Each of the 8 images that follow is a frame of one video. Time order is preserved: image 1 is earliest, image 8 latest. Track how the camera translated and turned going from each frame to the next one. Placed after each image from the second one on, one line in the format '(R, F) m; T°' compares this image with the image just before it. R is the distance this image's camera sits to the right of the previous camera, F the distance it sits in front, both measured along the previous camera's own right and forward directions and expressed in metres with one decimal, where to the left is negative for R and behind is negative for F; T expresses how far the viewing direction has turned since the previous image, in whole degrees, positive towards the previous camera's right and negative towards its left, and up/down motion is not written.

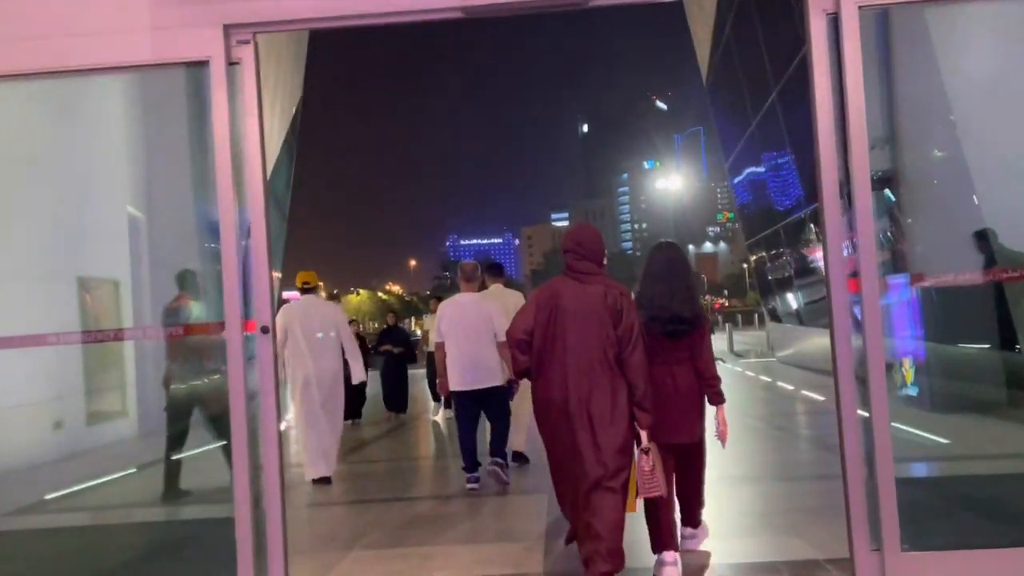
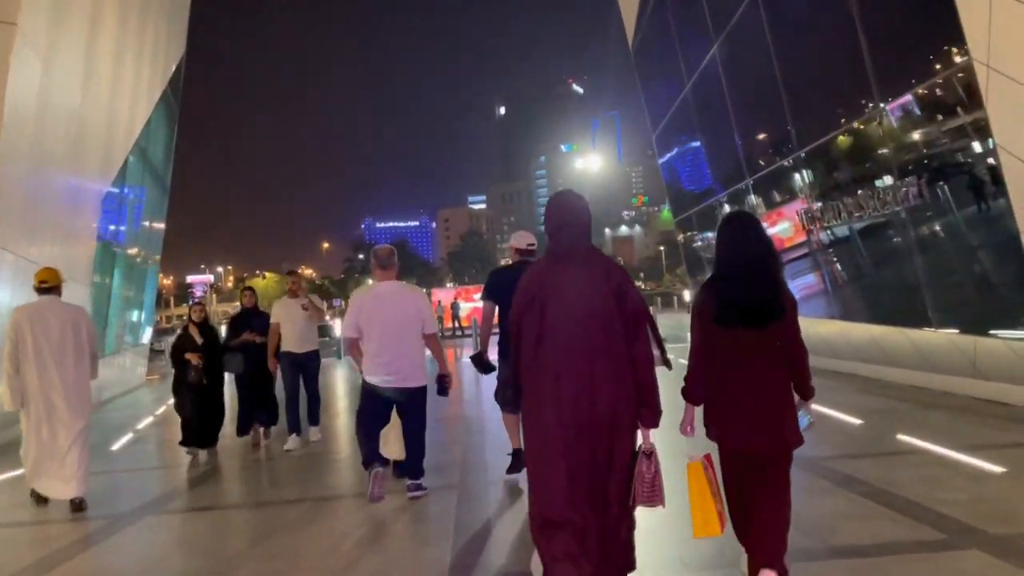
(+0.2, +2.4) m; +6°
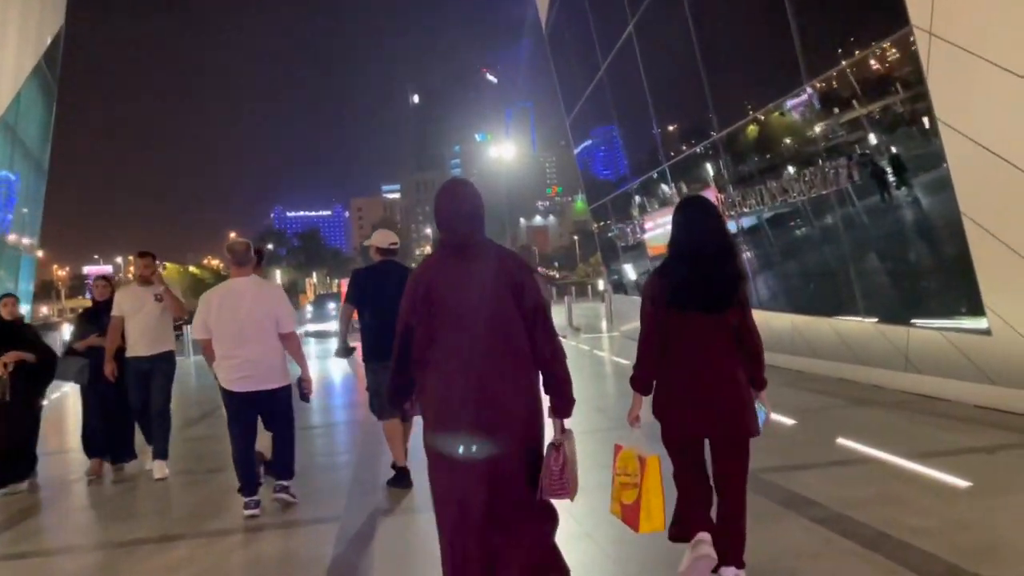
(+0.1, +0.9) m; +6°
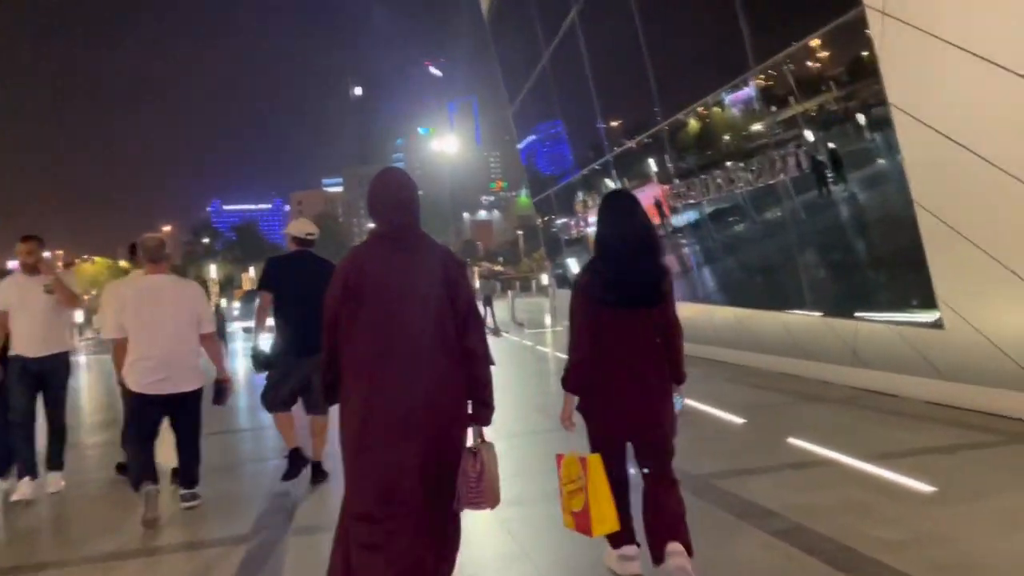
(+0.1, +0.5) m; +4°
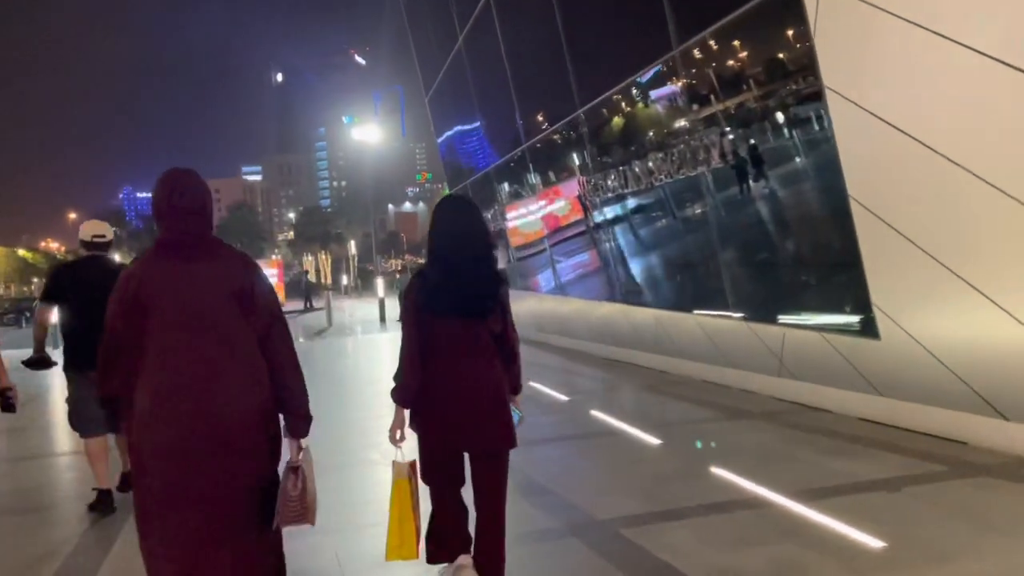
(+0.3, +0.9) m; +5°
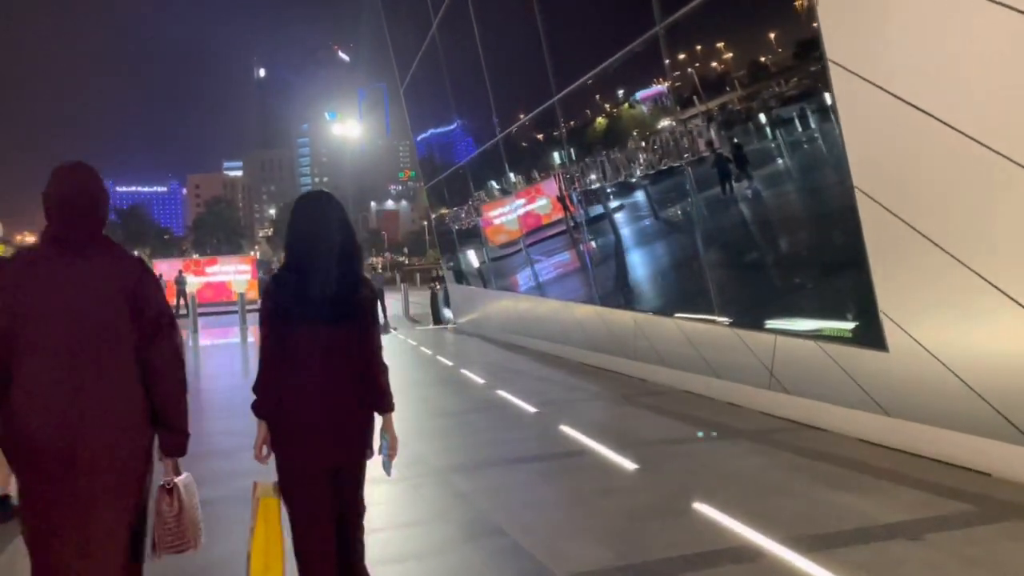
(+0.2, +0.8) m; +1°
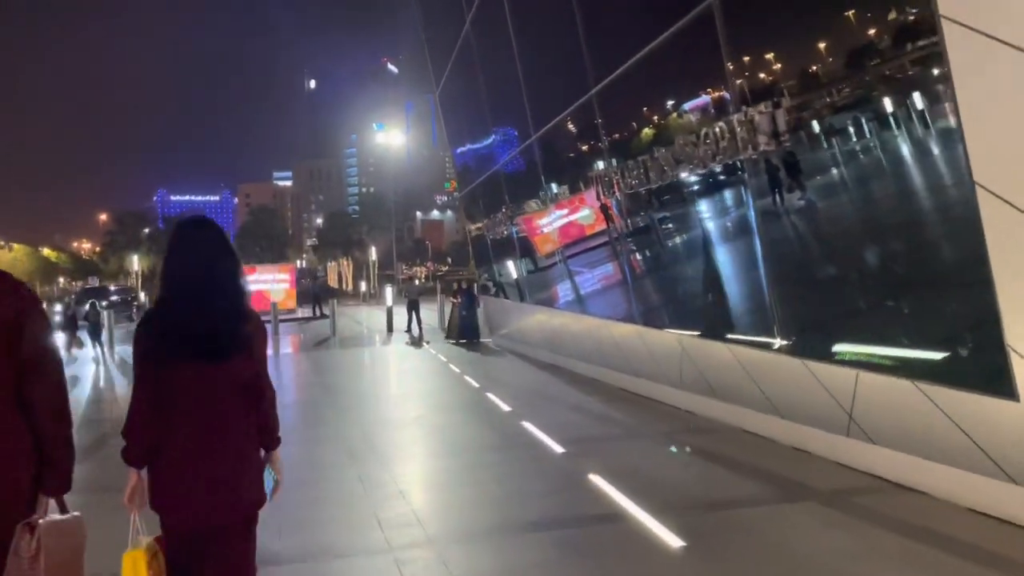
(+0.2, +1.1) m; -3°
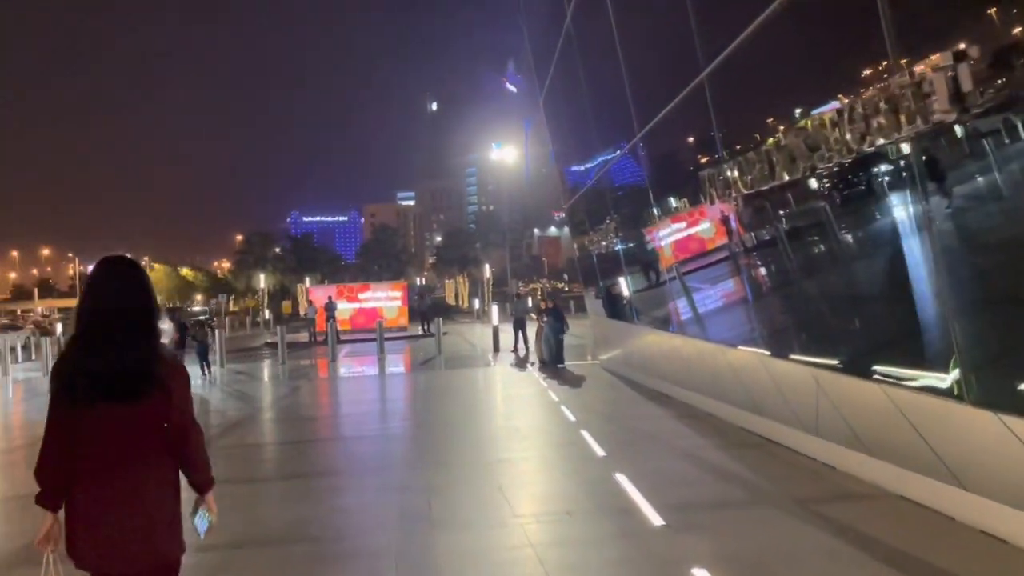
(+0.2, +1.4) m; -8°
